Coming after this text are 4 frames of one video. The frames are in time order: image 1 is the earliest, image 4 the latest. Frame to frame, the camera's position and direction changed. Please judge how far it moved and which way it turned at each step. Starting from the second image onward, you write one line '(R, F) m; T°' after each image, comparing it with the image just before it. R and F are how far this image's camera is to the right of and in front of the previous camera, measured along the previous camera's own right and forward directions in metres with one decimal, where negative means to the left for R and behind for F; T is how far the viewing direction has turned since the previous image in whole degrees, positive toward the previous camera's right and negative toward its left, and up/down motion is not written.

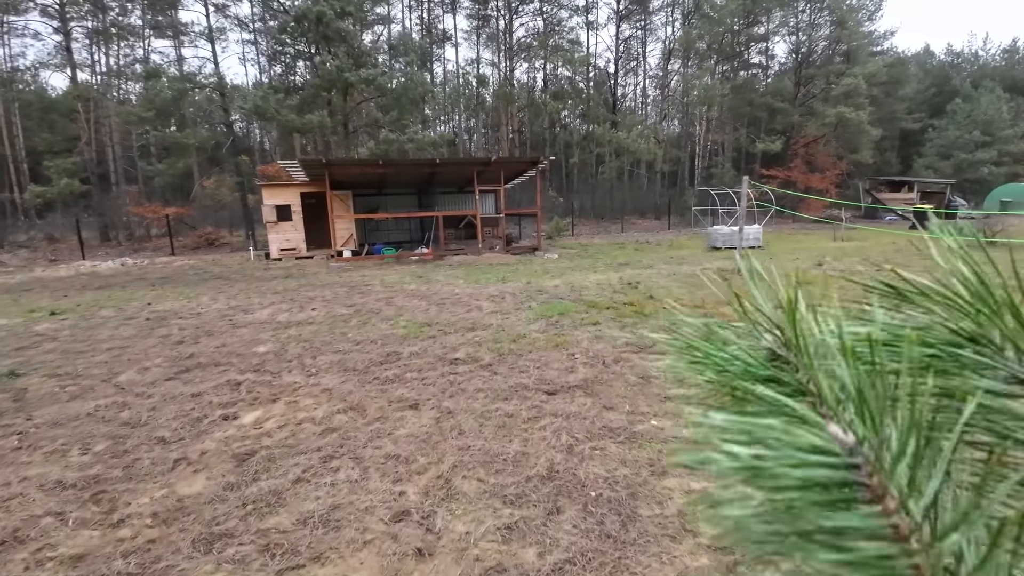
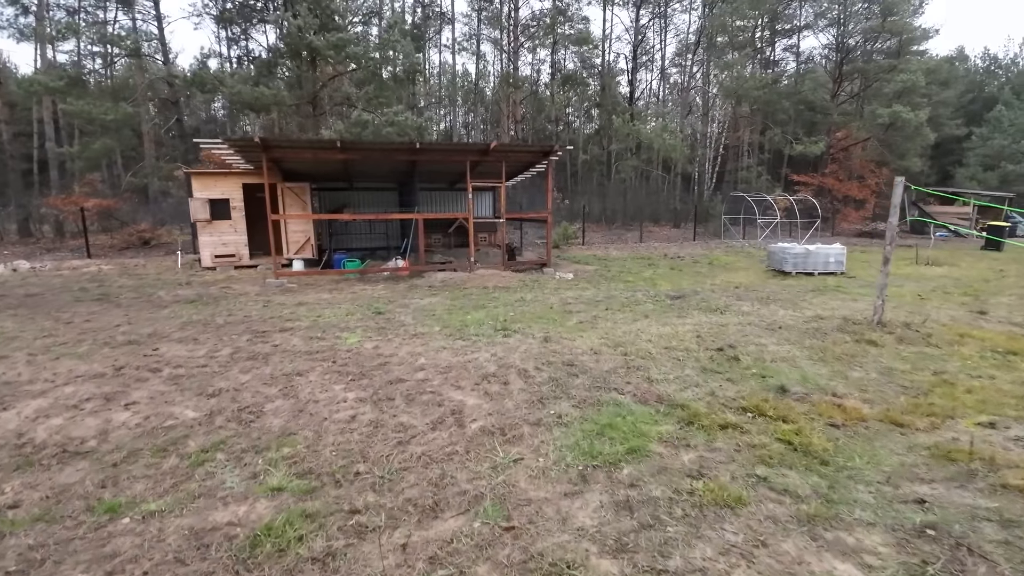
(-0.2, +4.0) m; +1°
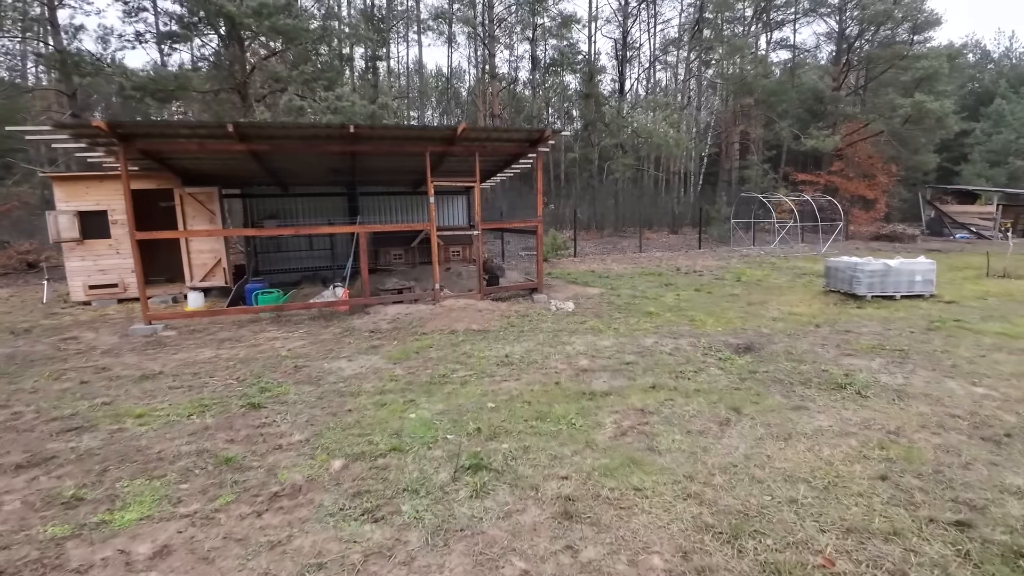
(0.0, +3.1) m; +2°
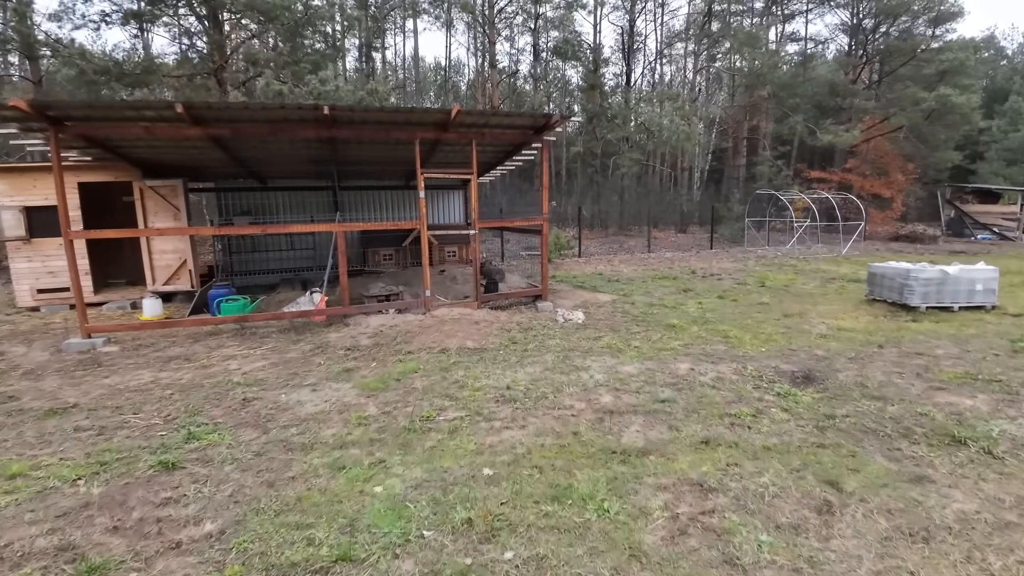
(0.0, +1.1) m; 0°
